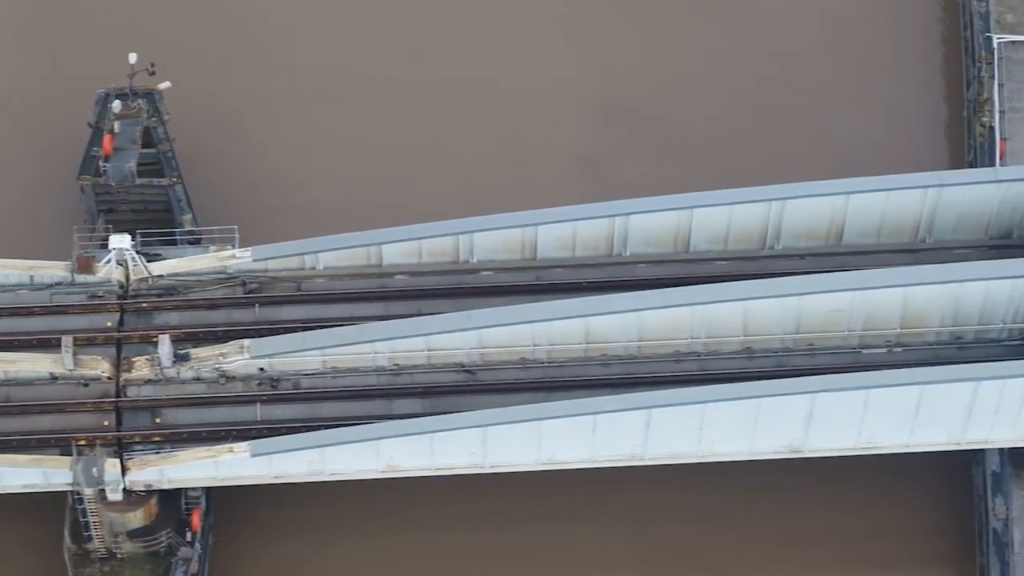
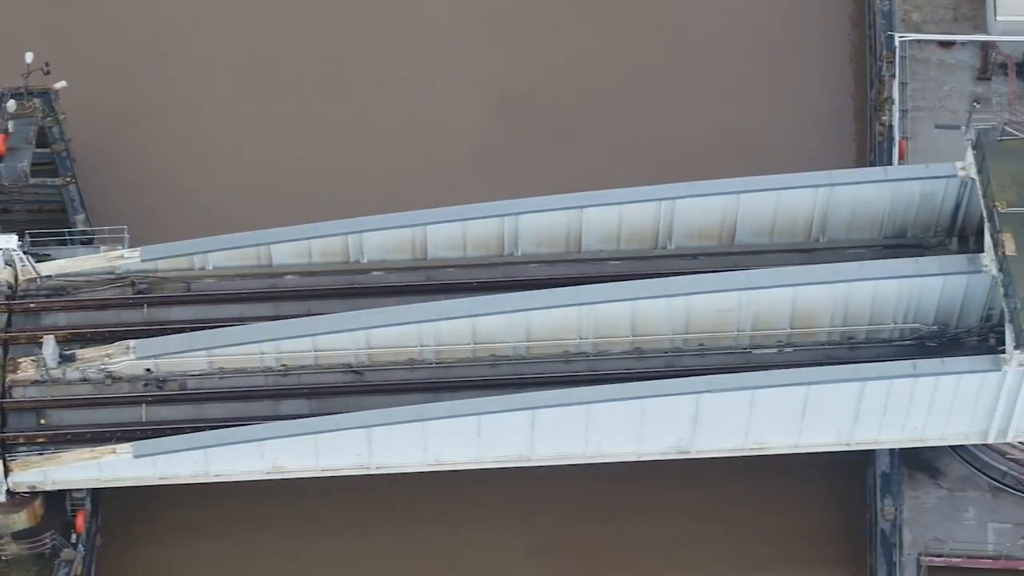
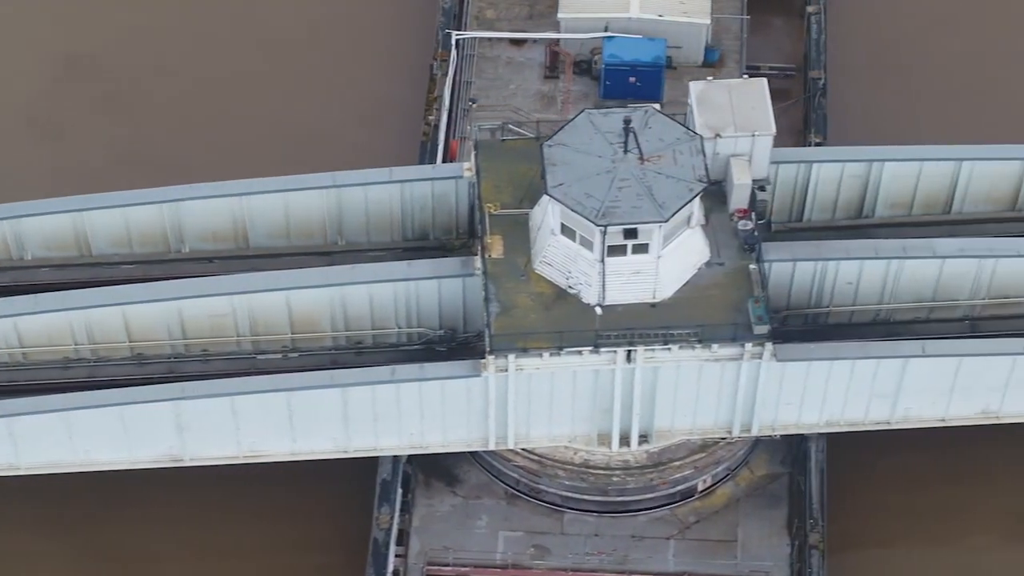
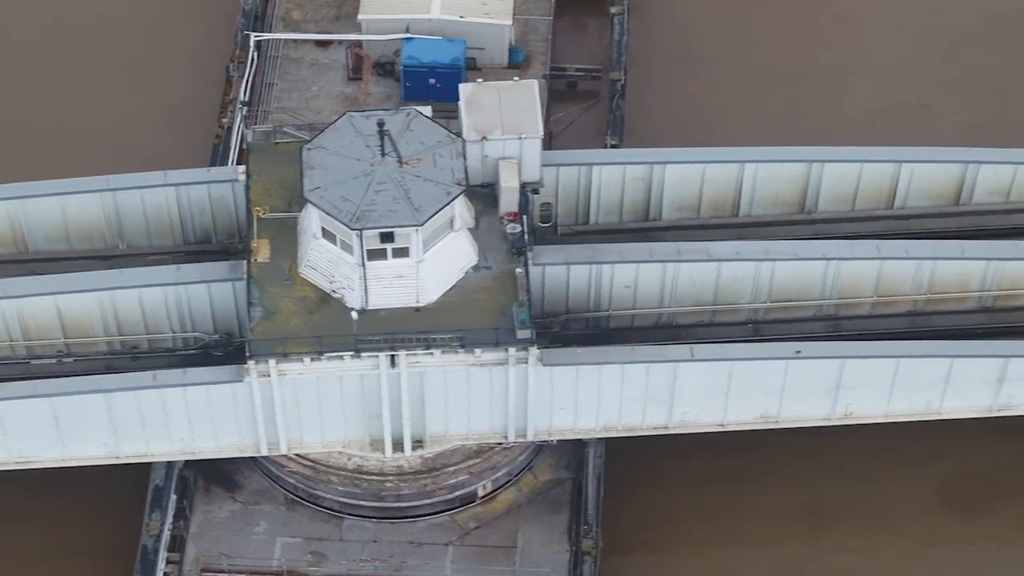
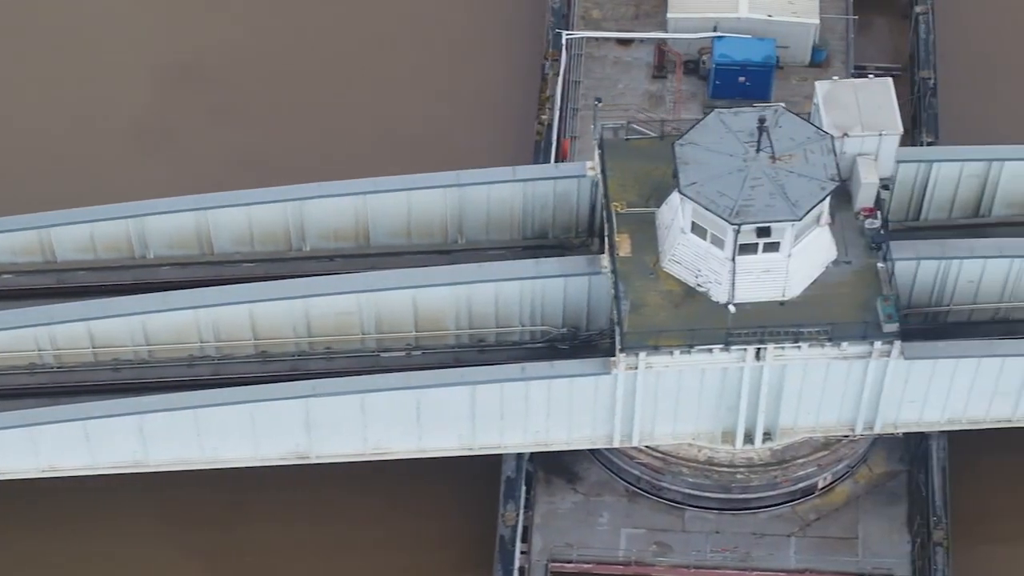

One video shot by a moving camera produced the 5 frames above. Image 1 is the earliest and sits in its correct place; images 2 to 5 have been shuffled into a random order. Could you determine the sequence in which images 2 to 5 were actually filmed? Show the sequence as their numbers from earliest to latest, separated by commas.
2, 5, 3, 4
